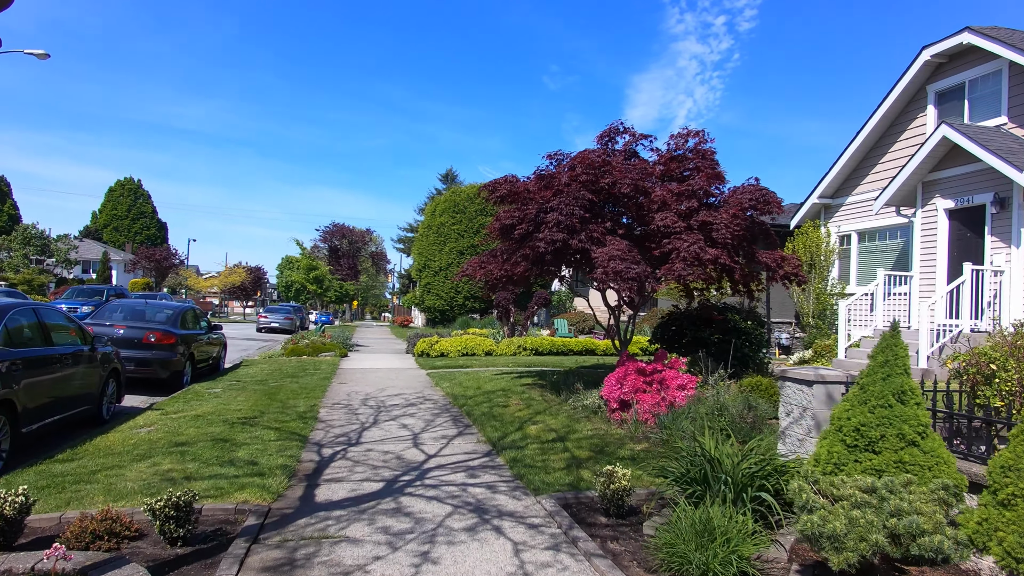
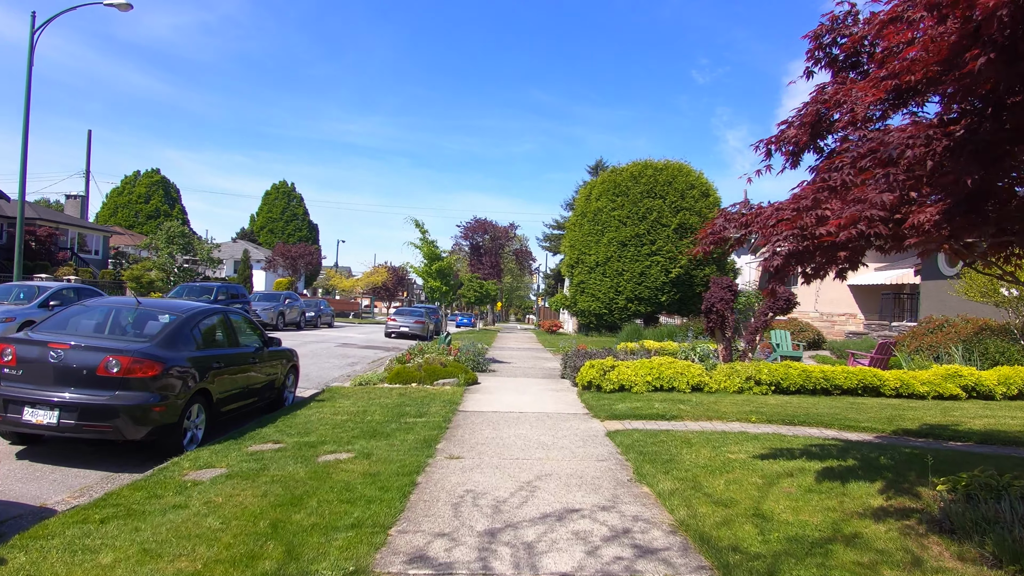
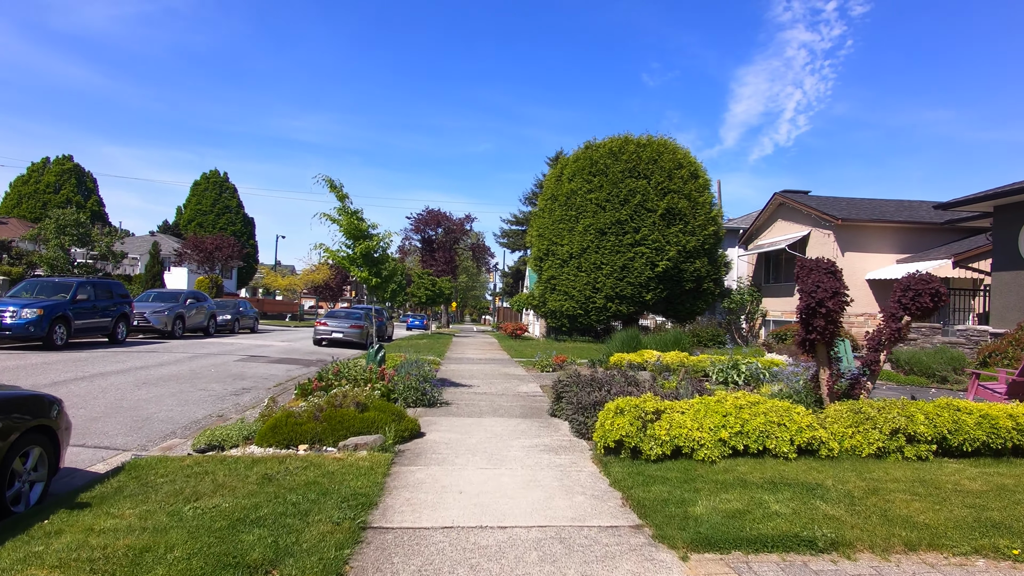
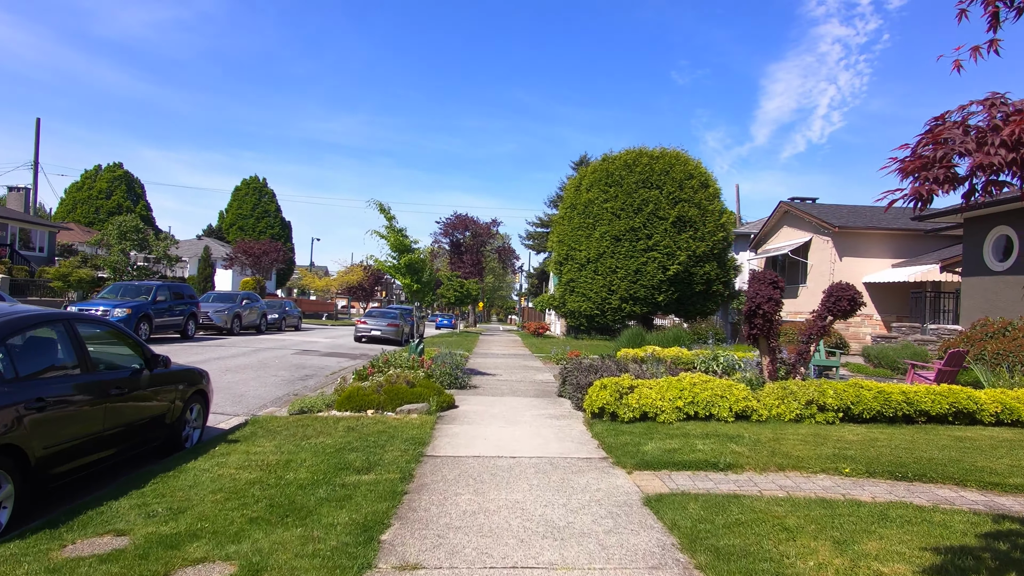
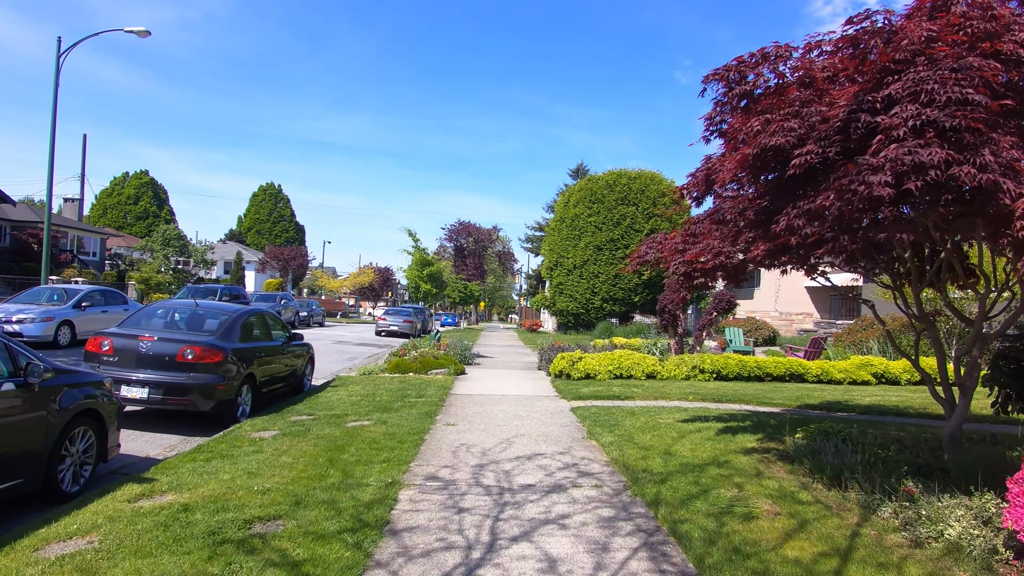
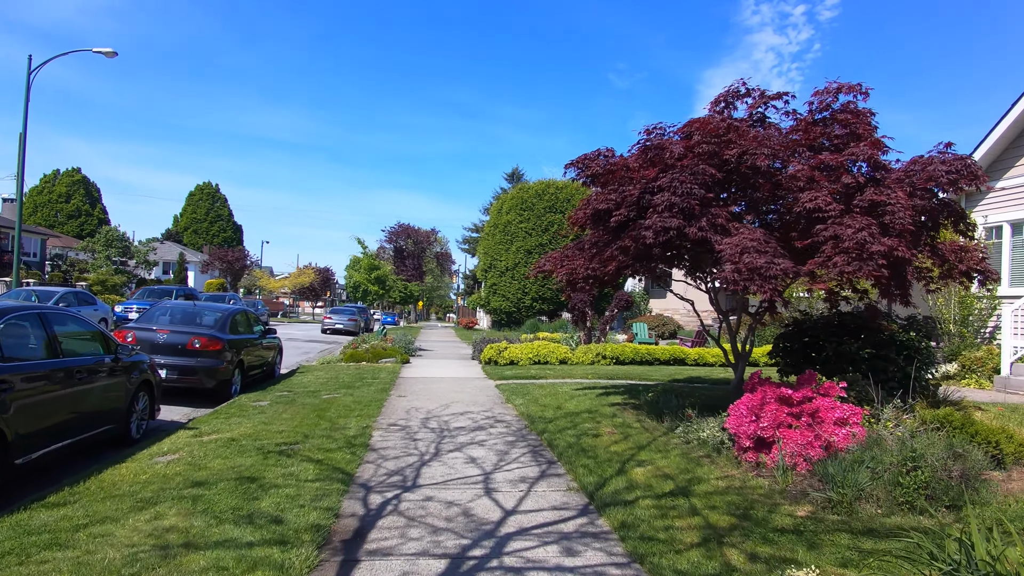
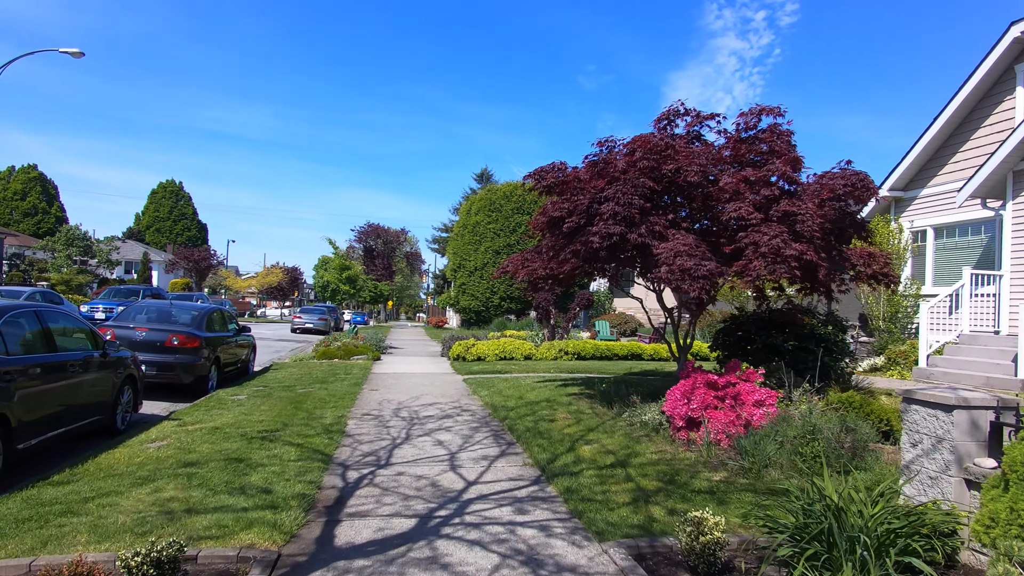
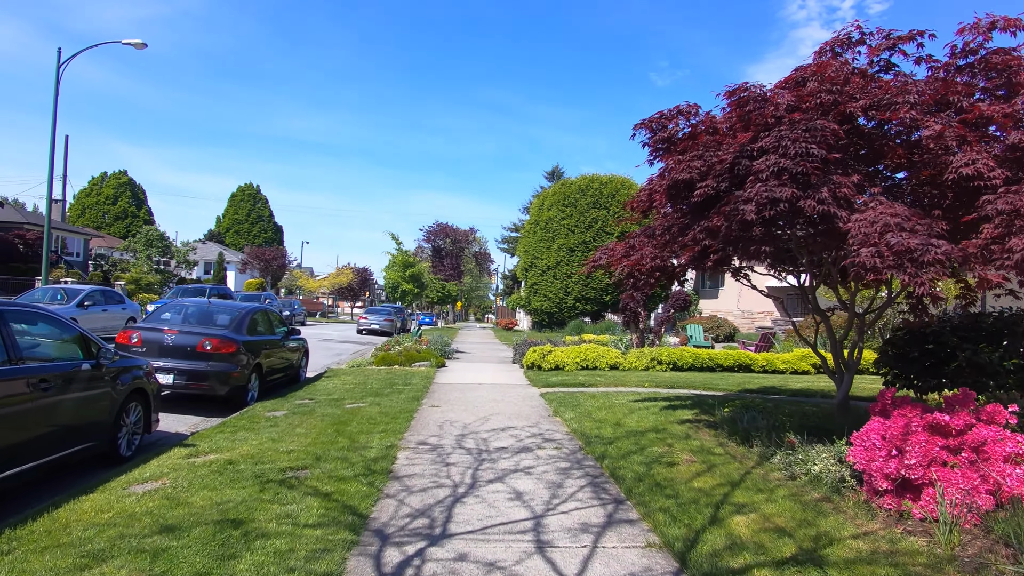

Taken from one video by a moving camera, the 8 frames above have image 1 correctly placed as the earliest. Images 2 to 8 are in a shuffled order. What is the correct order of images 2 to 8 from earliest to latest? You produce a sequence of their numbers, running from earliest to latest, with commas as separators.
7, 6, 8, 5, 2, 4, 3
